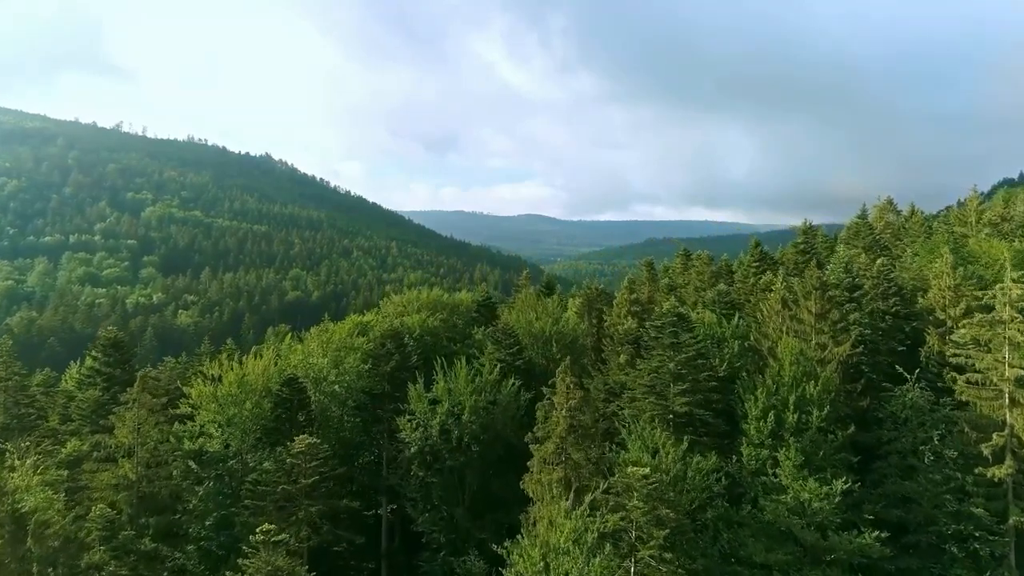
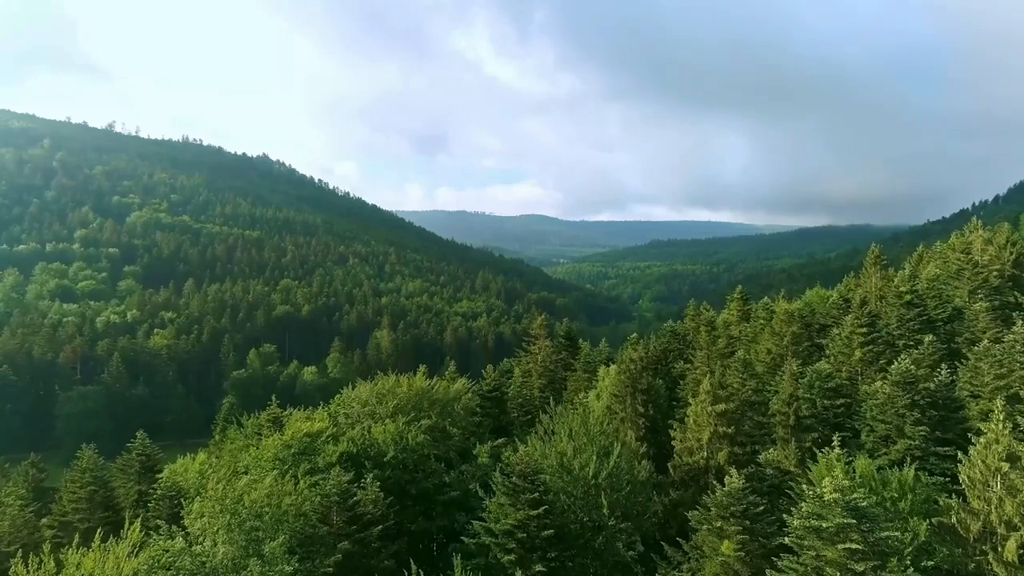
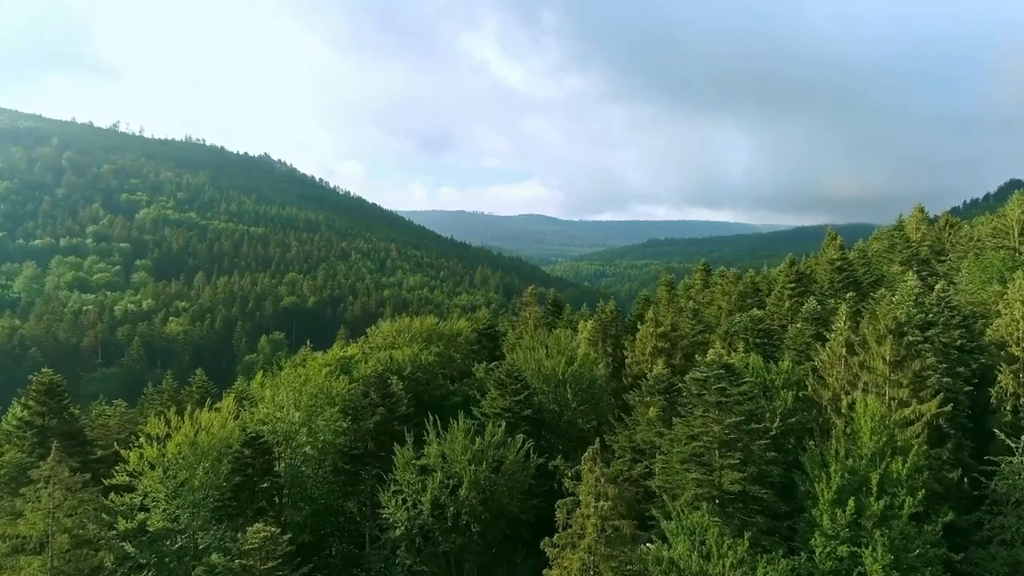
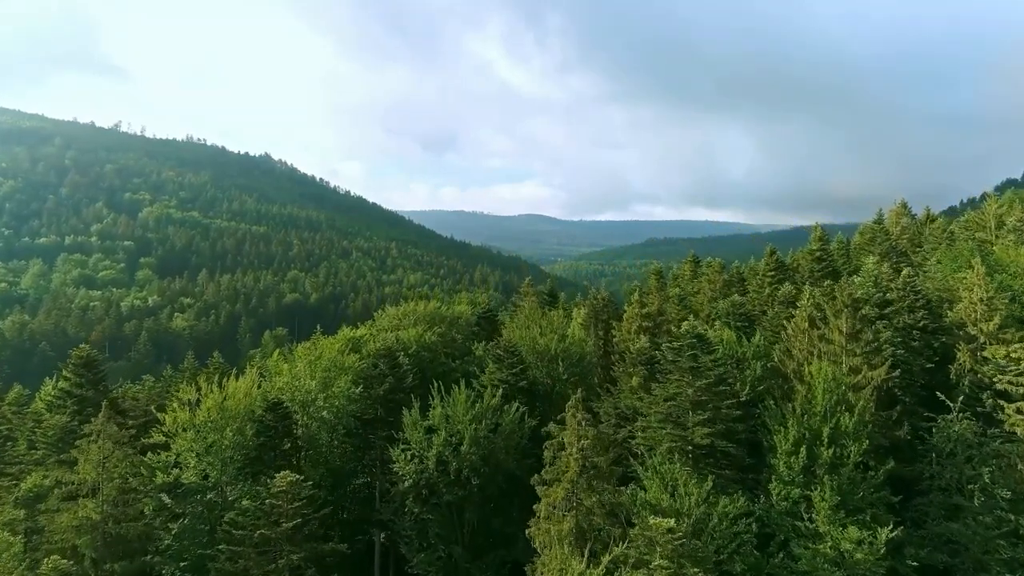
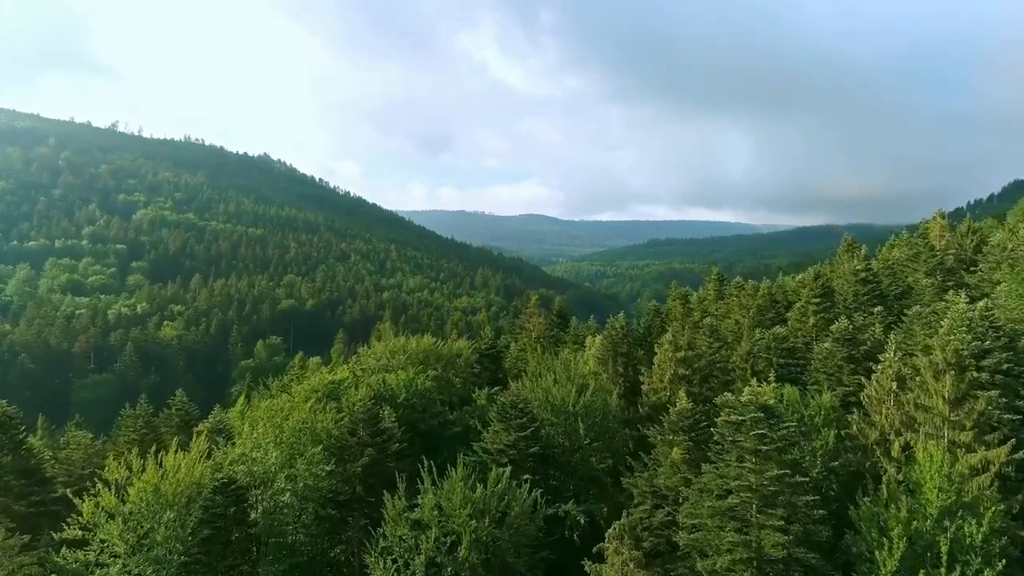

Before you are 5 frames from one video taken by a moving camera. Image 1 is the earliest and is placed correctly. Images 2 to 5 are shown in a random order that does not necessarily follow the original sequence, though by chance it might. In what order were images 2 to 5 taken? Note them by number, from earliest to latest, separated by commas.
4, 3, 5, 2
